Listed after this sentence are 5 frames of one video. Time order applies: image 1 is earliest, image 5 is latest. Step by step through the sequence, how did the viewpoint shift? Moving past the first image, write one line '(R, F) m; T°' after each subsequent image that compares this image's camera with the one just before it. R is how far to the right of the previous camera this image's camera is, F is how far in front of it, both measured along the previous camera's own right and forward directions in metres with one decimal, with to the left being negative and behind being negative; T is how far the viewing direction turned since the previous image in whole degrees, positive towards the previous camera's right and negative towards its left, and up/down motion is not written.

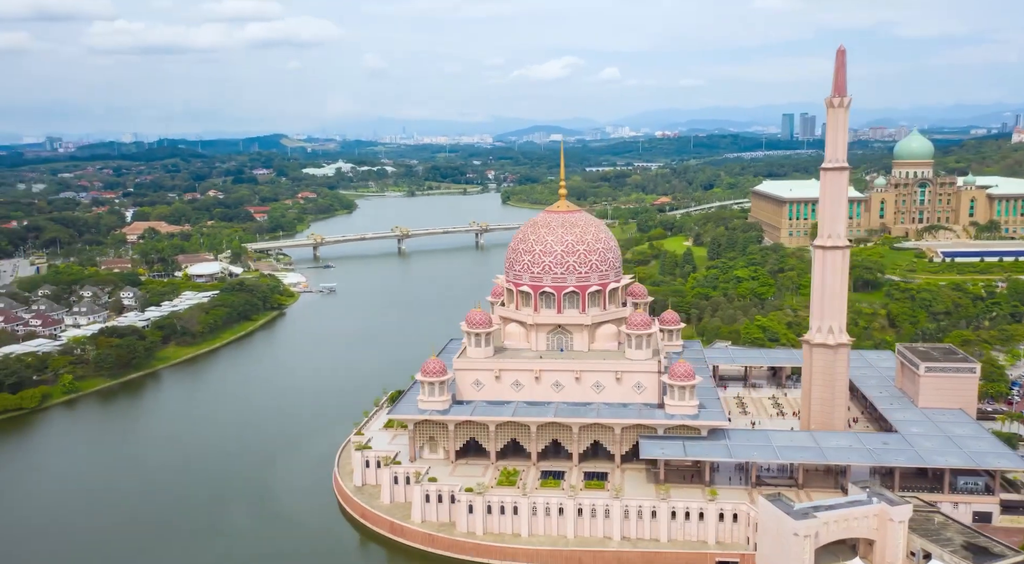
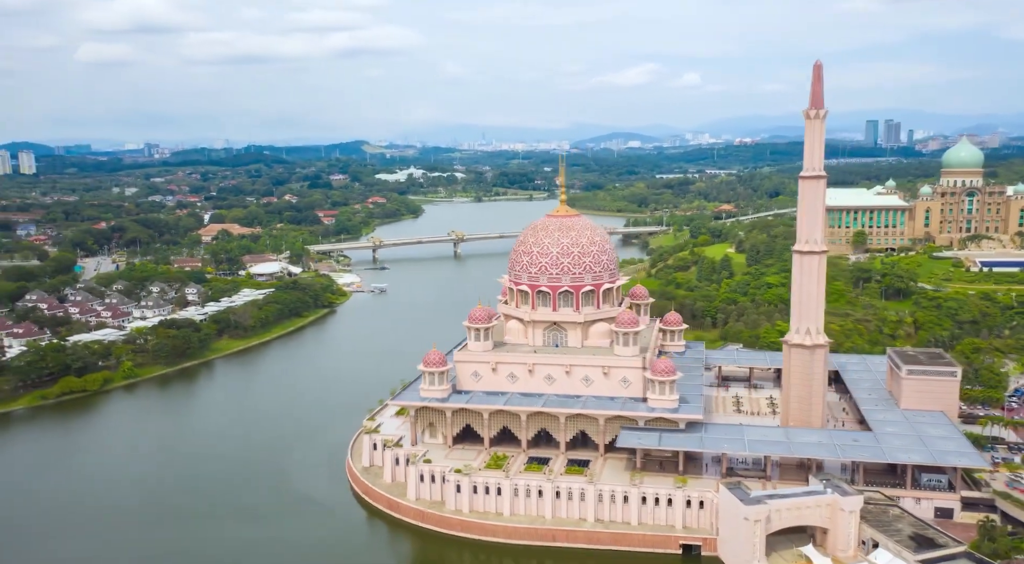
(+2.6, -1.9) m; -5°
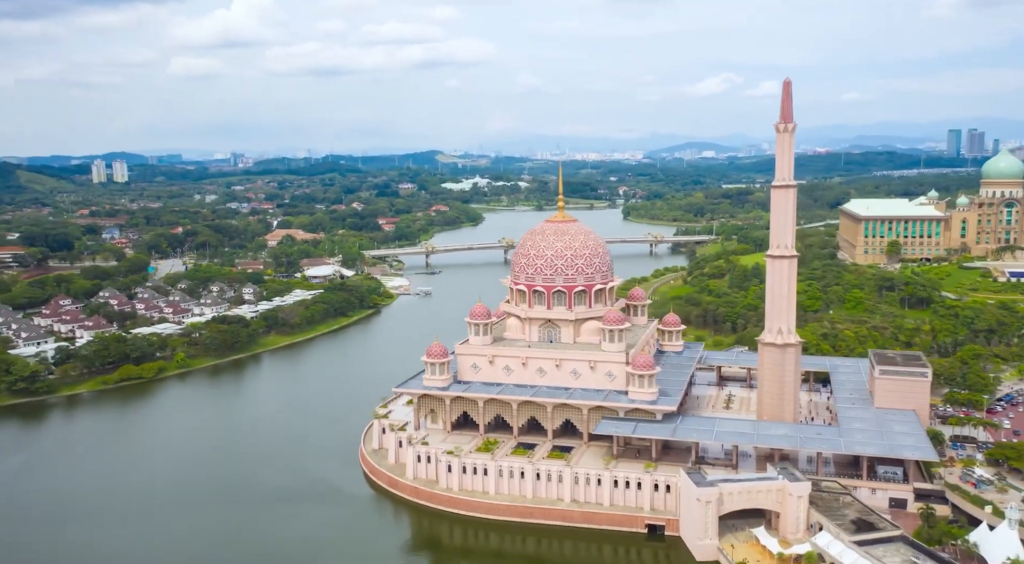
(+2.7, -2.3) m; -5°
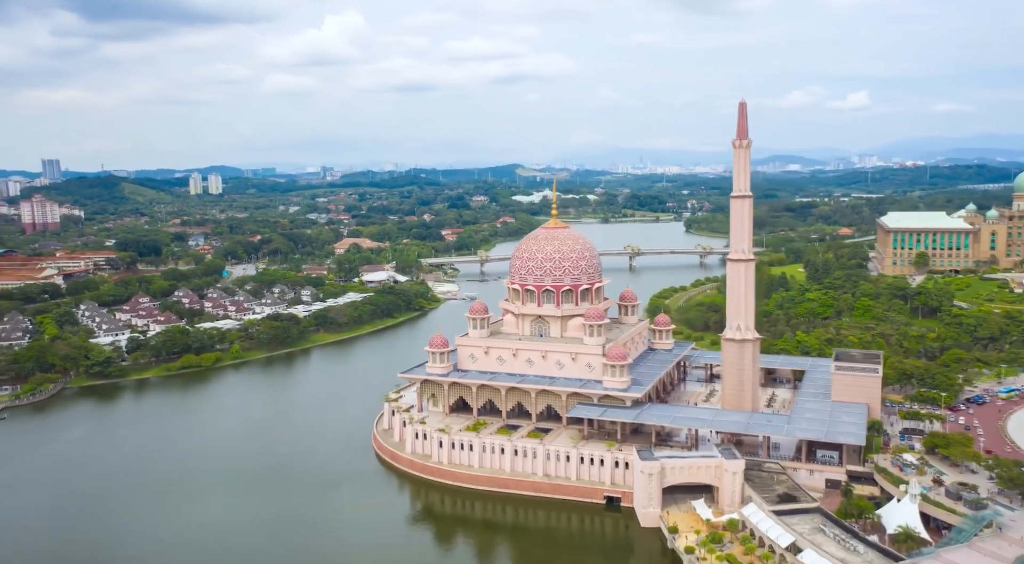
(+3.5, -3.5) m; -6°
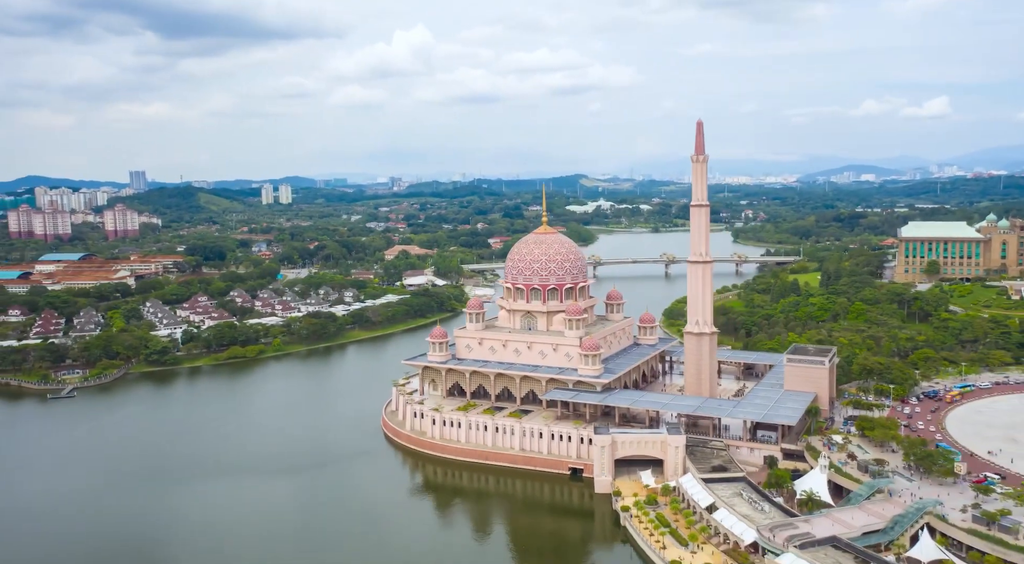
(+3.4, -3.9) m; -5°
